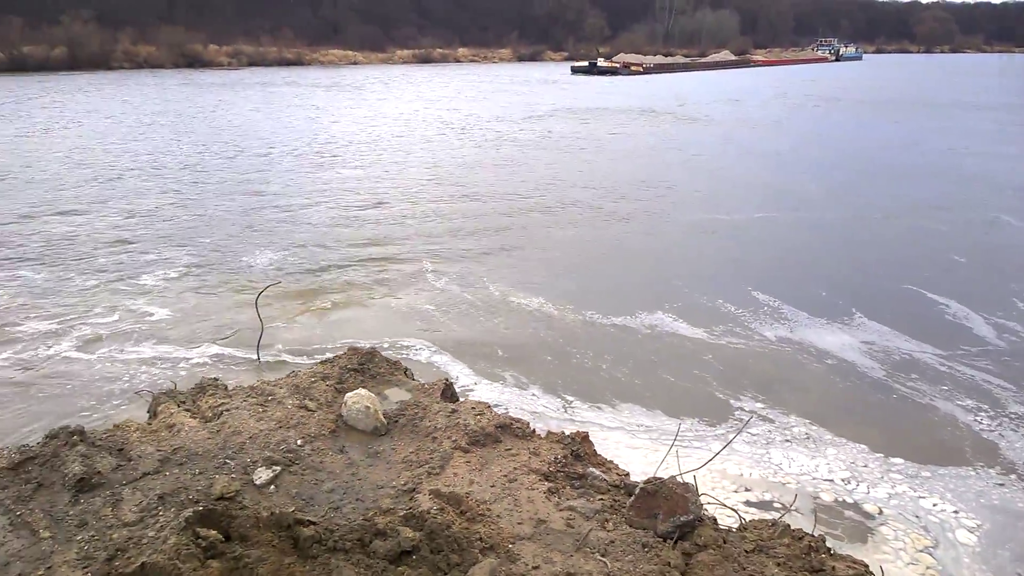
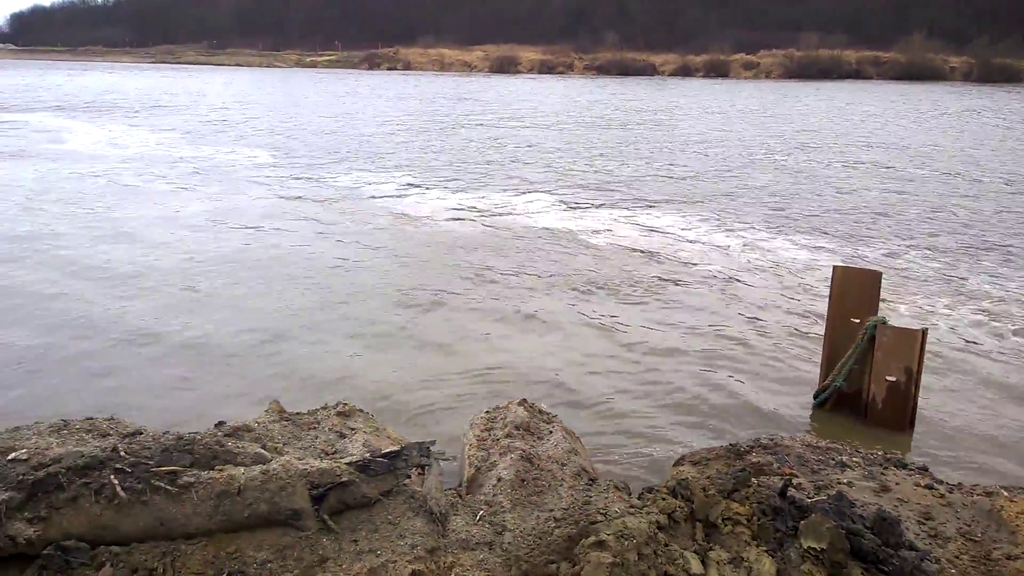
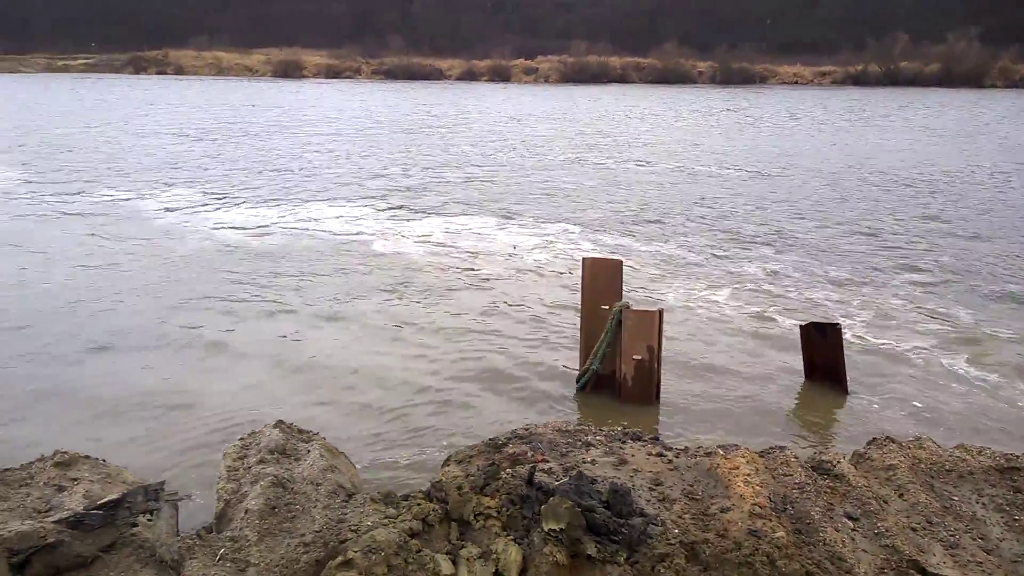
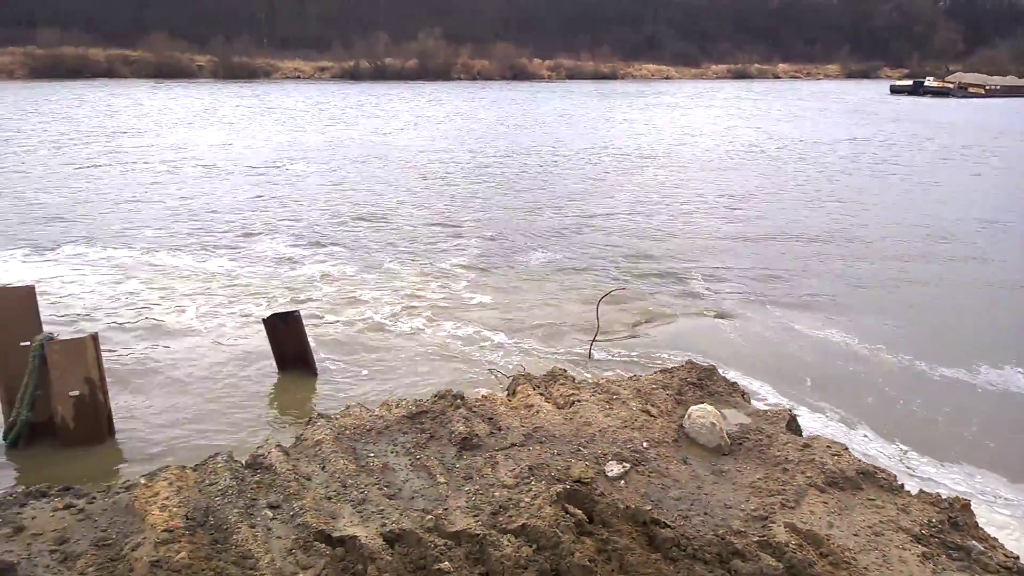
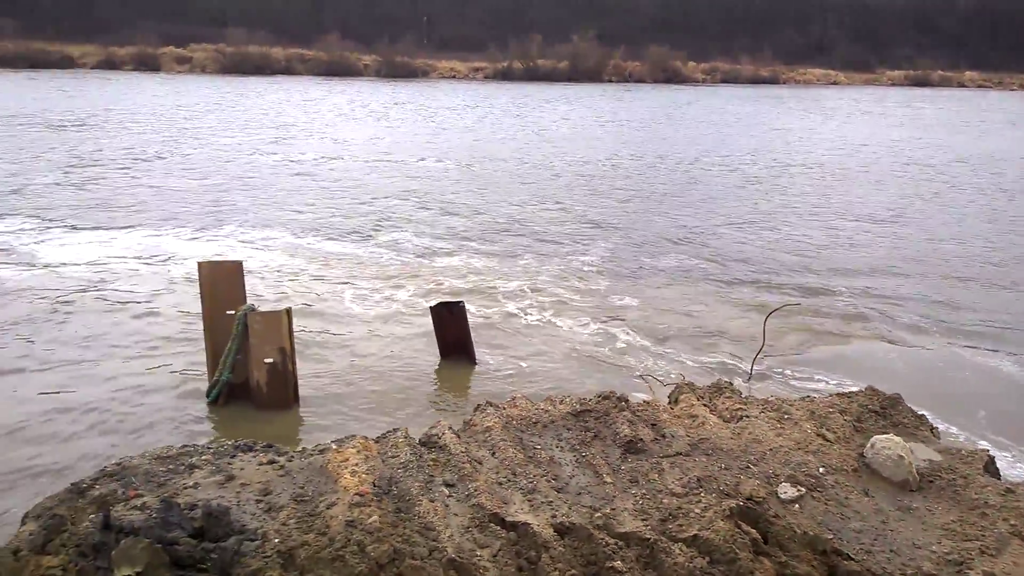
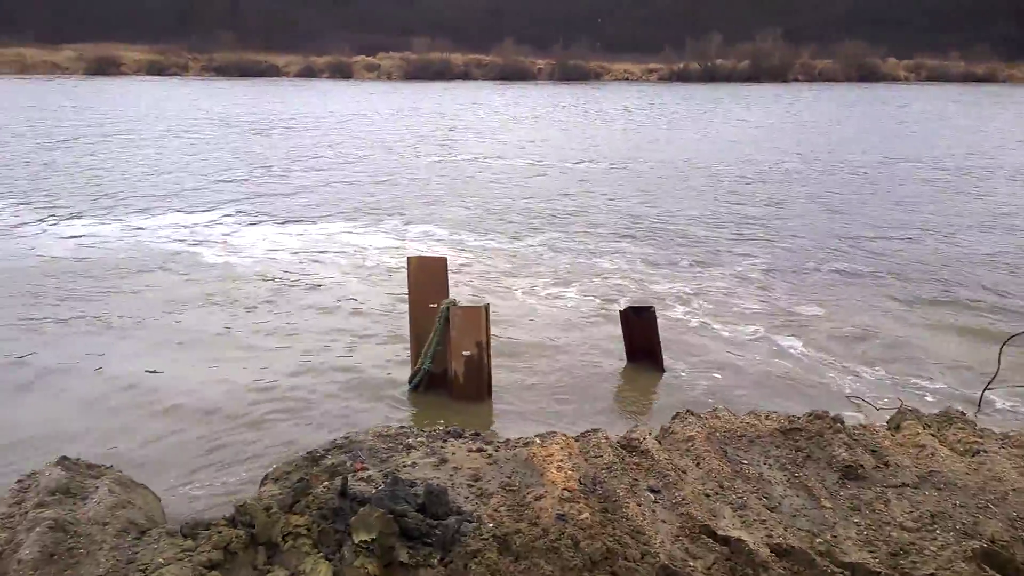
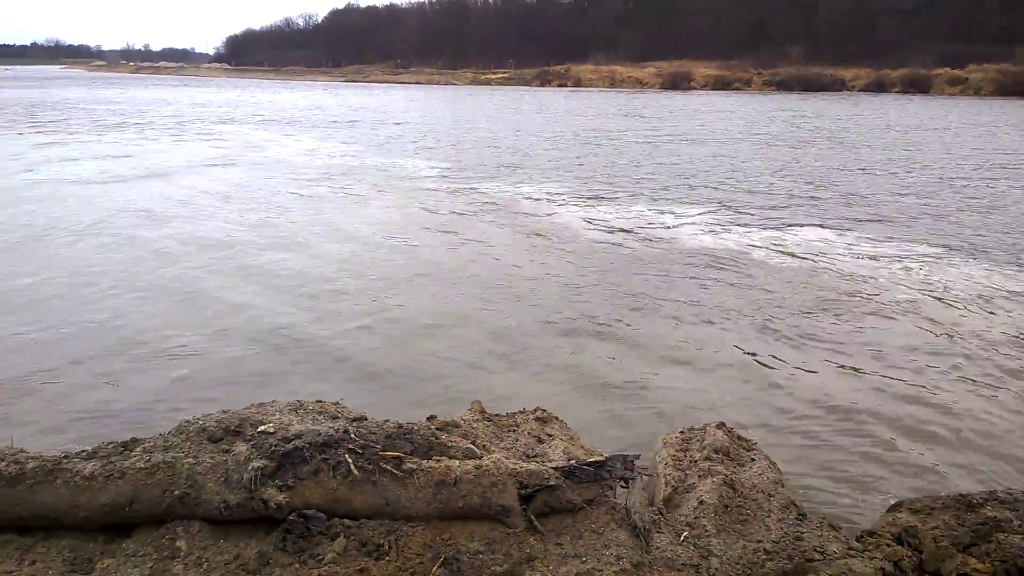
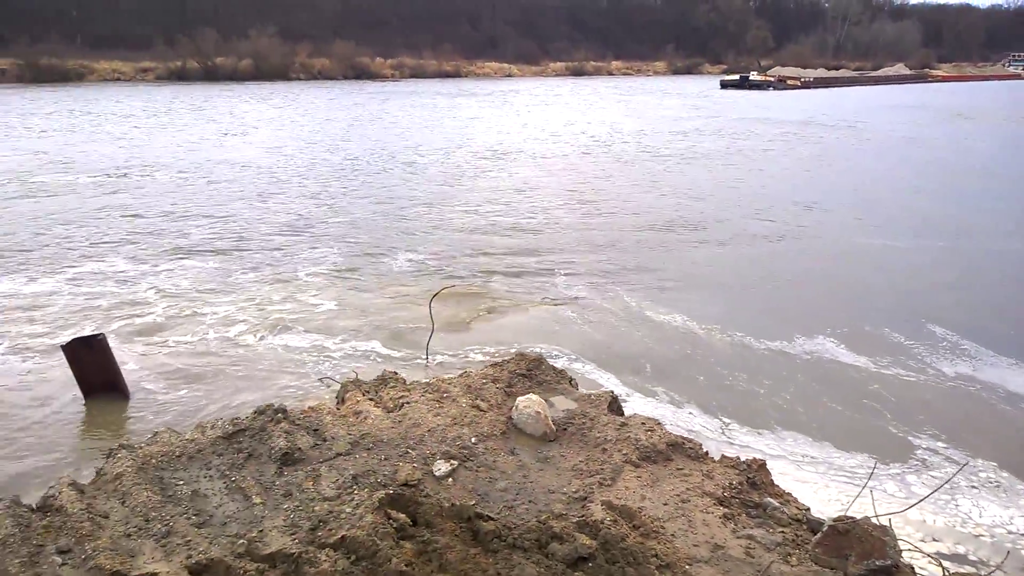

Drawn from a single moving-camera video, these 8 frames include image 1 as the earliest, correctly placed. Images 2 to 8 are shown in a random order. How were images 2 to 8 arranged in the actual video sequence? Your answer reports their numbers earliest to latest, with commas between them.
8, 4, 5, 6, 3, 2, 7
